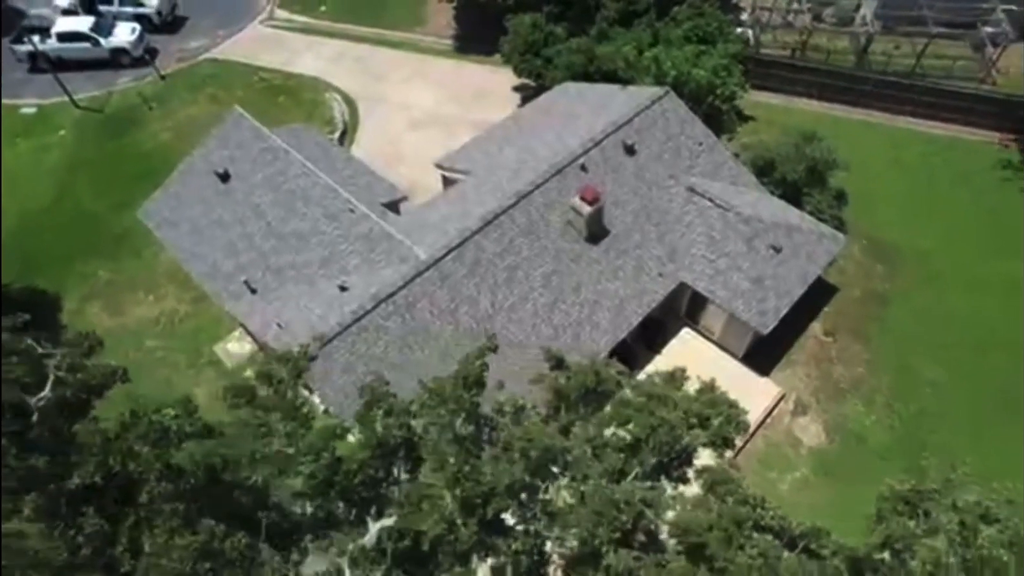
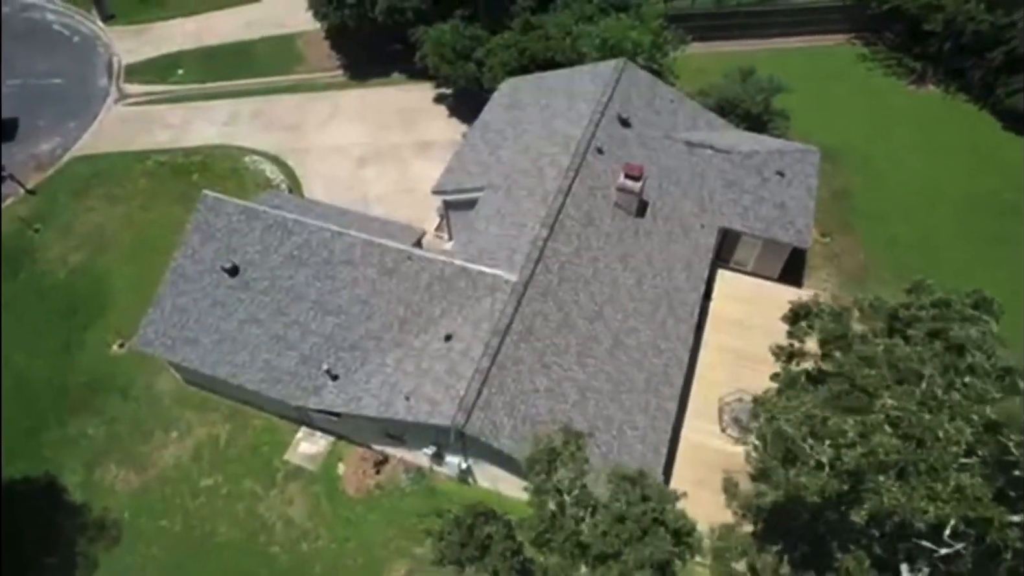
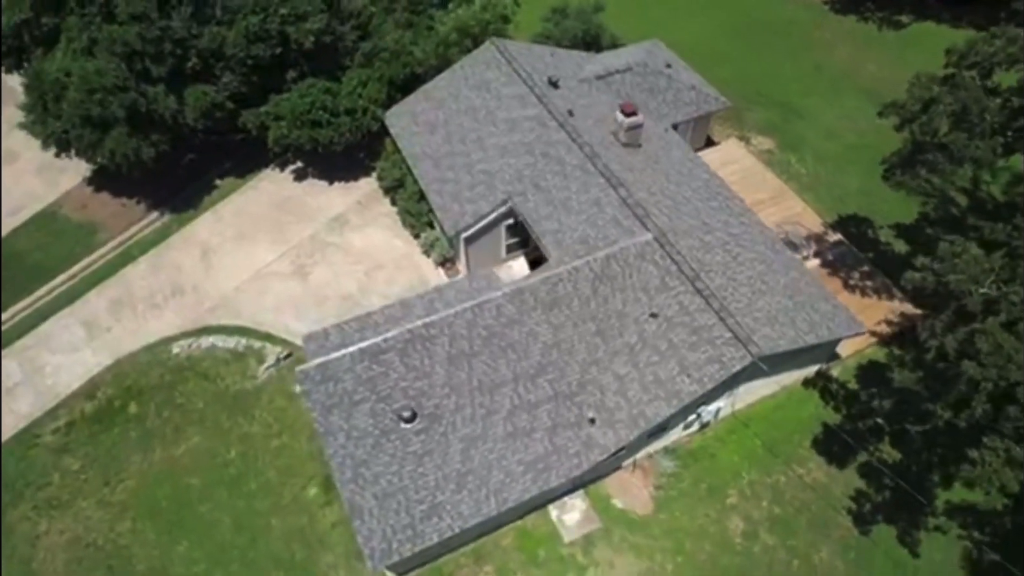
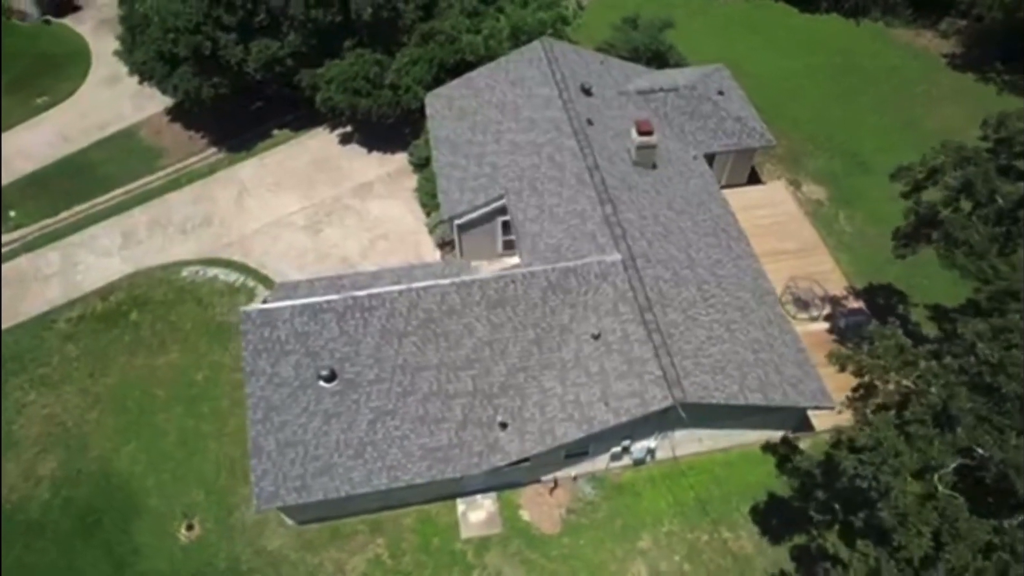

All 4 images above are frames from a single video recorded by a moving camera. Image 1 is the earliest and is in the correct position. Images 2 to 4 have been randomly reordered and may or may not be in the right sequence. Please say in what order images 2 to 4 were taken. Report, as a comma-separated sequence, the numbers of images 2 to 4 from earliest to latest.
2, 4, 3
